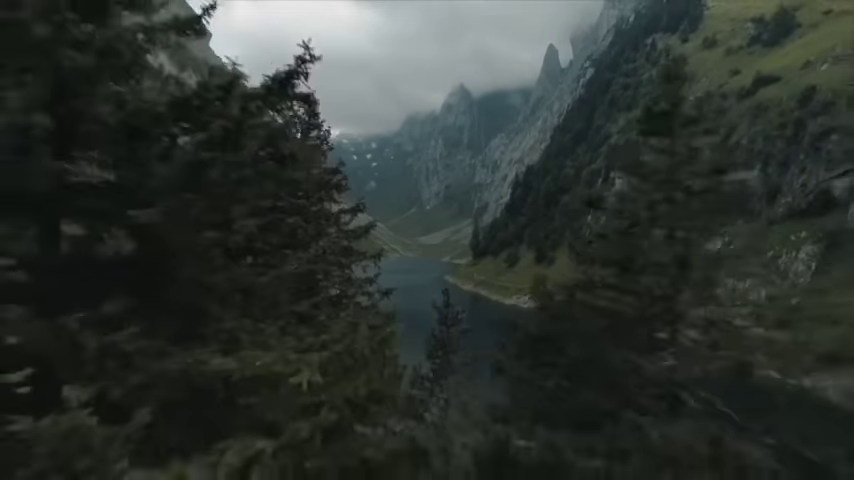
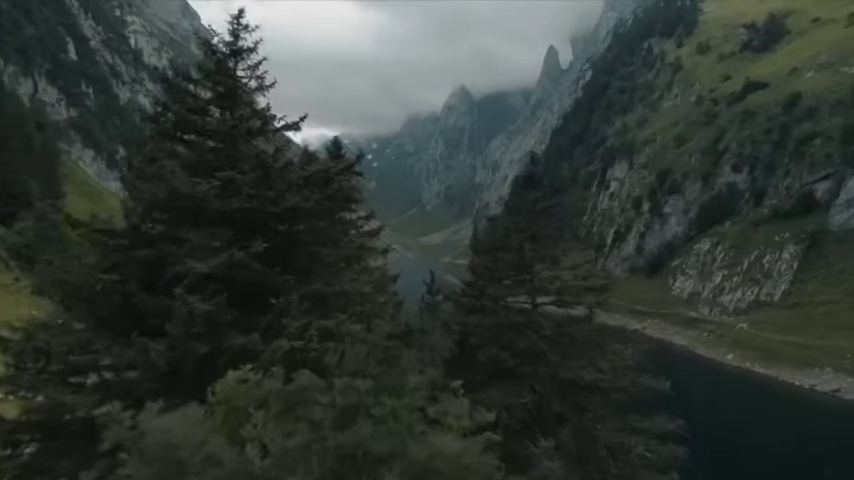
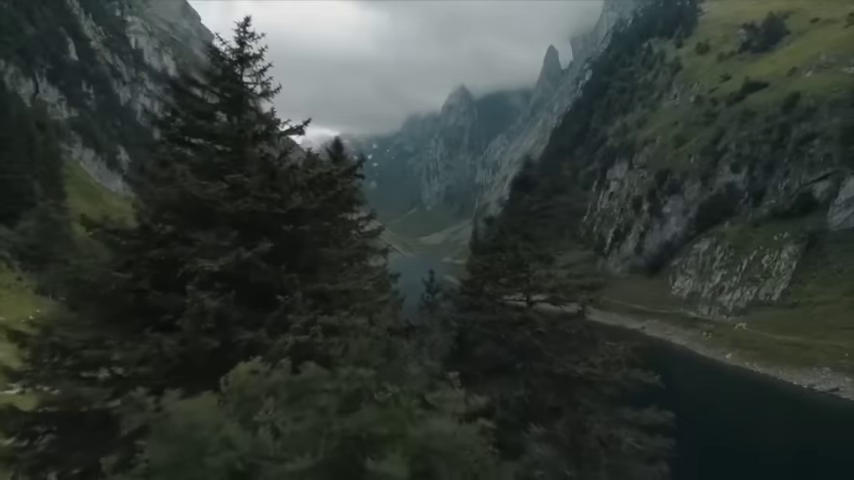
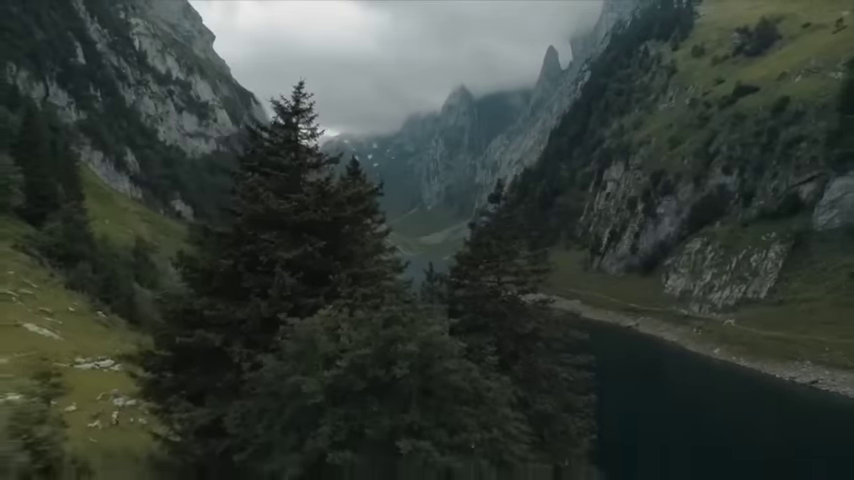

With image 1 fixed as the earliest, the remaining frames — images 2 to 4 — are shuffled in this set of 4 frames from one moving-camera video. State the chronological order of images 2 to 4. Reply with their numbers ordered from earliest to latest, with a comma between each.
3, 4, 2
